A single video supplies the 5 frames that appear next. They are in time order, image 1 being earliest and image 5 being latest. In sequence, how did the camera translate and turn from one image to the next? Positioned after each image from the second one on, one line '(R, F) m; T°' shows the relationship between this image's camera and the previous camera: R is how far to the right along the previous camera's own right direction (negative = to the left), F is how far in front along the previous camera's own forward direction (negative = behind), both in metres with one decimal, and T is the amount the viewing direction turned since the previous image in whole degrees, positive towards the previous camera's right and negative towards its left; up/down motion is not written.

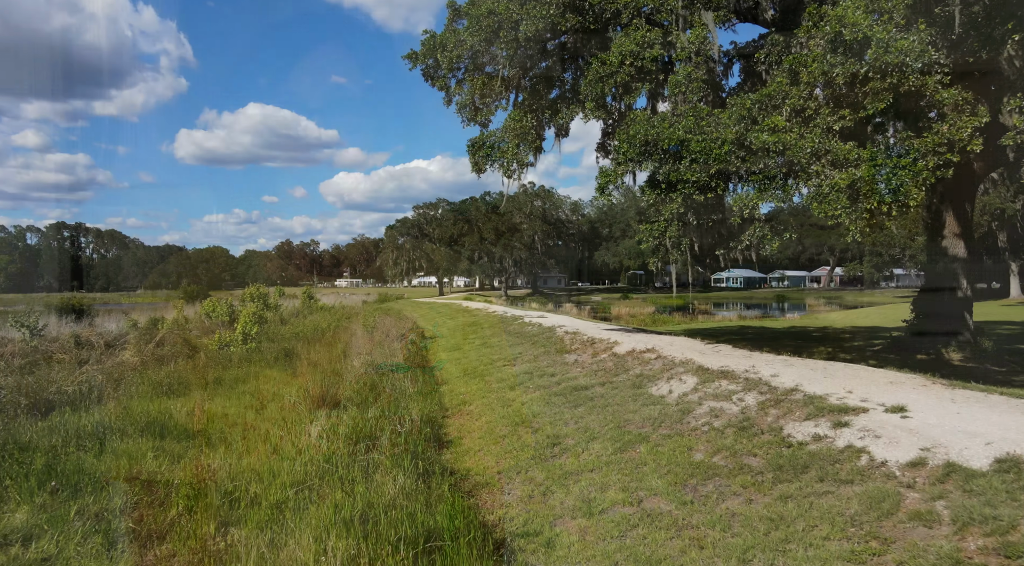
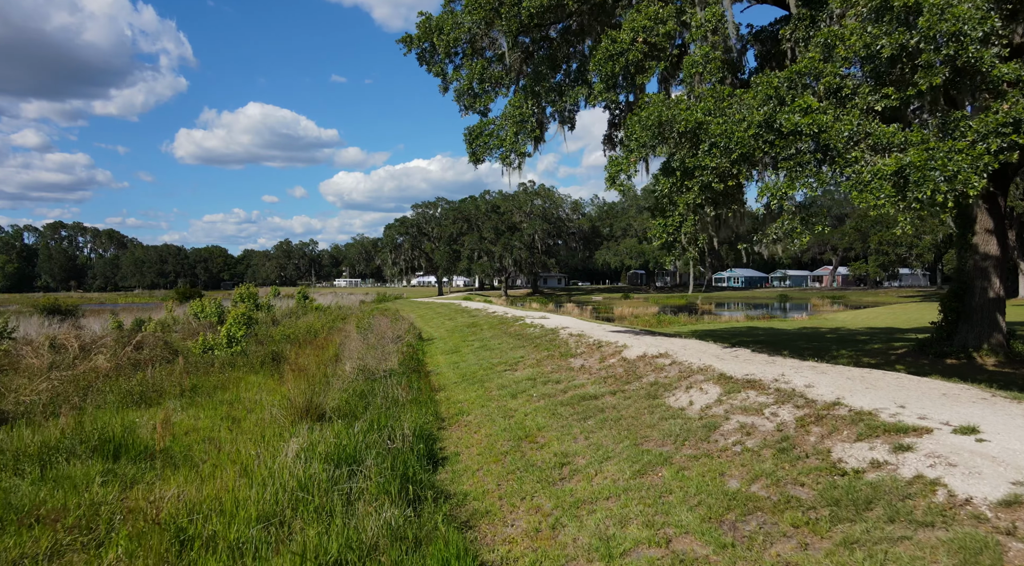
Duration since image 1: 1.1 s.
(0.0, +1.1) m; 0°
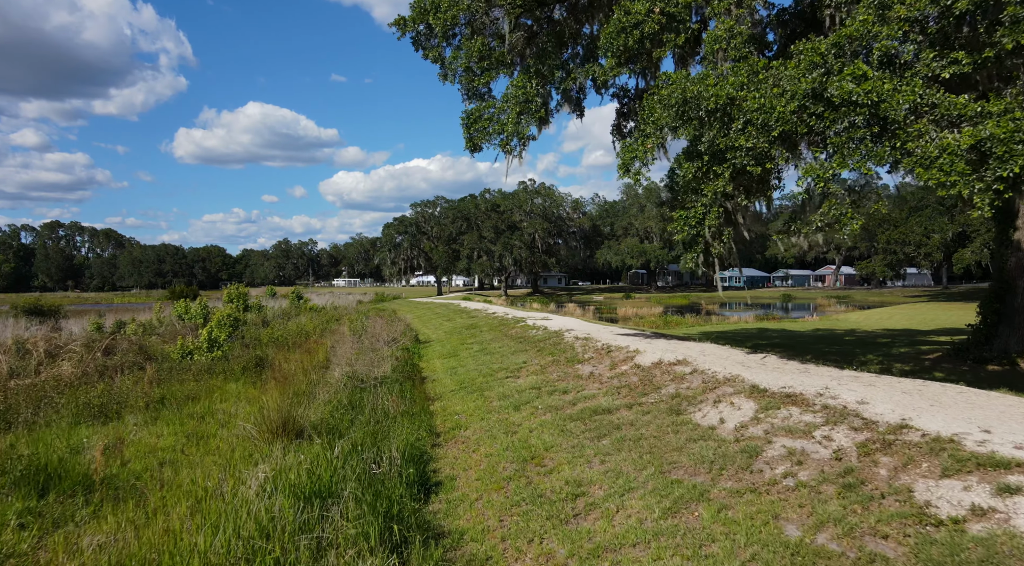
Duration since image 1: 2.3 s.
(-0.1, +1.3) m; 0°
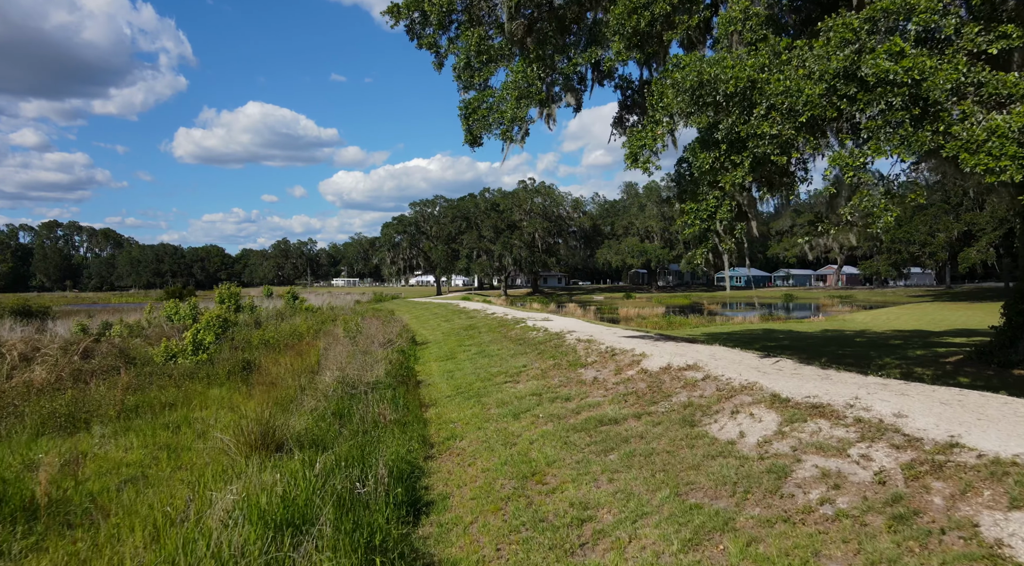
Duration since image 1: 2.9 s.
(0.0, +0.8) m; 0°
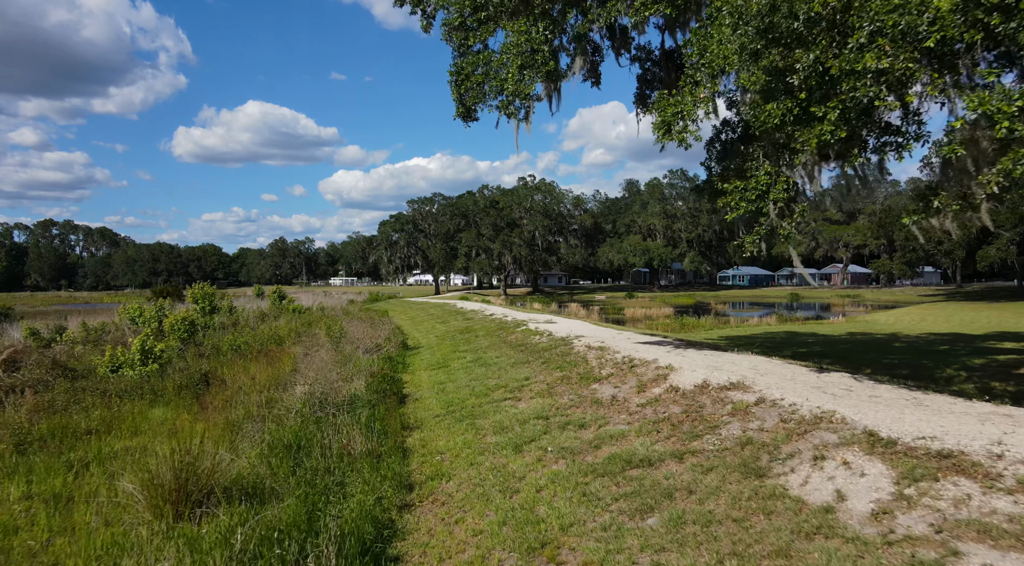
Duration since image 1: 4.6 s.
(0.0, +2.3) m; 0°
